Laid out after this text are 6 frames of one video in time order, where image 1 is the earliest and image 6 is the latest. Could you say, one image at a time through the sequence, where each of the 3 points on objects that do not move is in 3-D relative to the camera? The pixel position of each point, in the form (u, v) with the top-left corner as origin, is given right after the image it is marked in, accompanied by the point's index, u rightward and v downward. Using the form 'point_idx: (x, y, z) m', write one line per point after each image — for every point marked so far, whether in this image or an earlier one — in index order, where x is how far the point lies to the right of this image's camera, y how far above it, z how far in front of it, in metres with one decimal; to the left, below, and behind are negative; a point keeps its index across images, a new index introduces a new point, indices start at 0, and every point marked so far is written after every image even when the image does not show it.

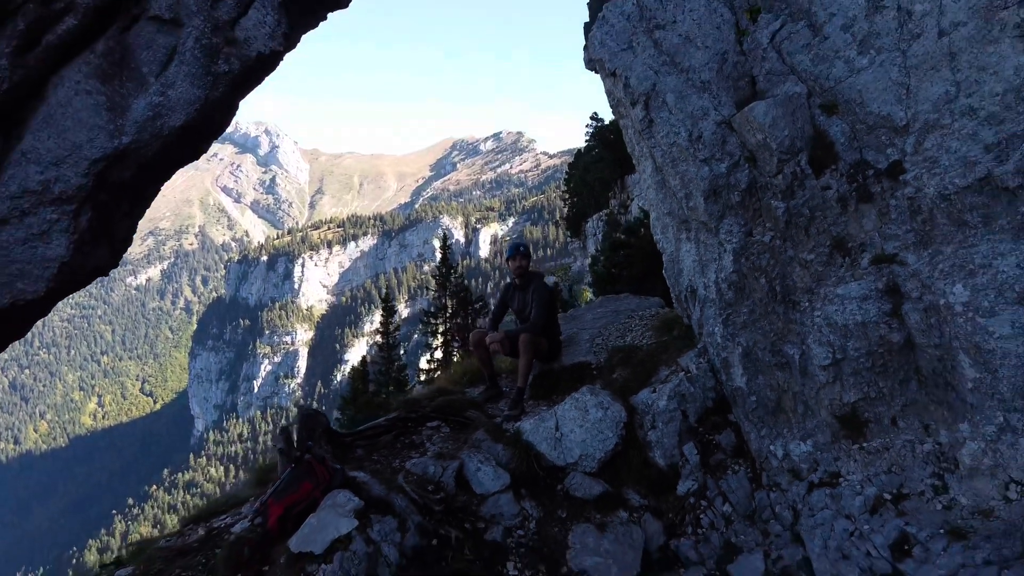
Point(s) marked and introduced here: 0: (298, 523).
0: (-1.4, -1.5, +5.2) m
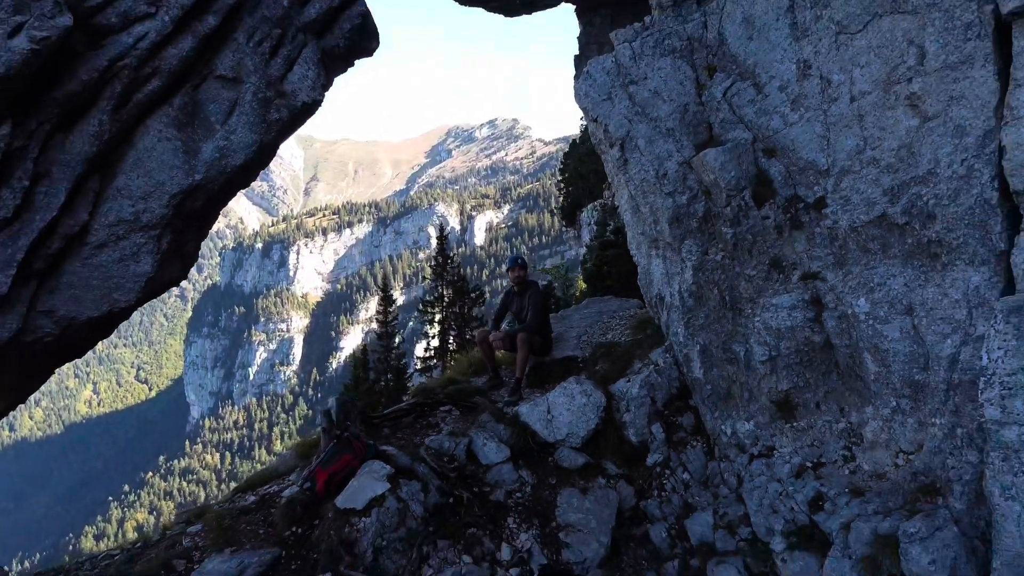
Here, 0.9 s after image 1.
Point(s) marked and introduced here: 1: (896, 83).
0: (-1.4, -1.5, +6.4) m
1: (+2.7, +1.4, +5.5) m
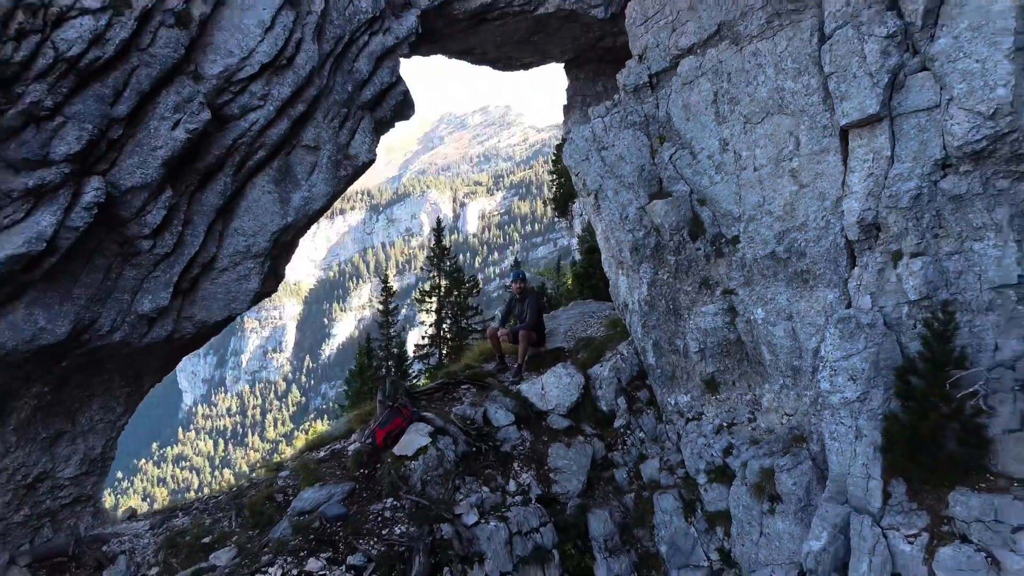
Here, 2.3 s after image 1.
0: (-1.3, -1.7, +8.9) m
1: (+2.7, +1.3, +8.0) m
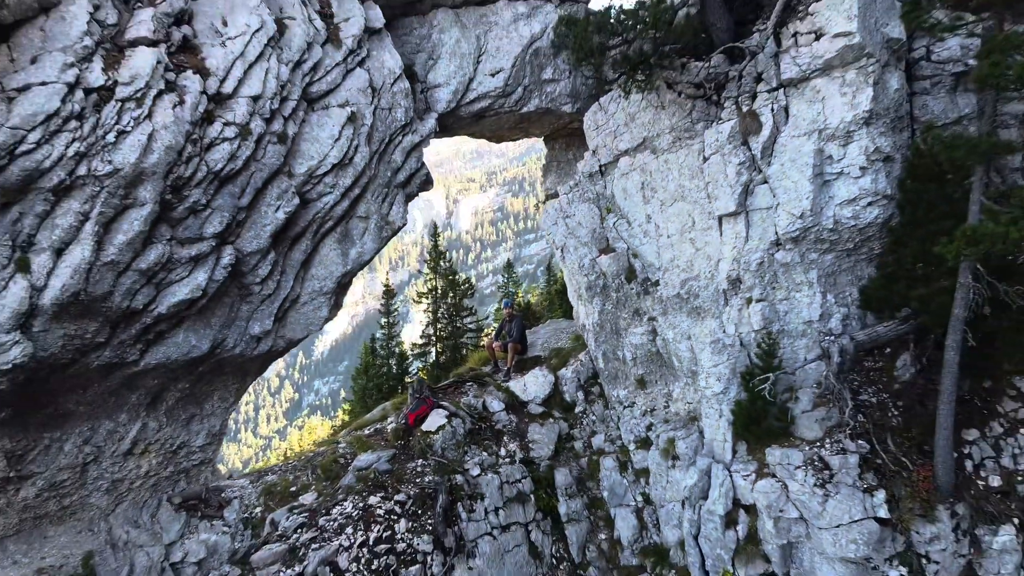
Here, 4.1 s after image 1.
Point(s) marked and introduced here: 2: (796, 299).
0: (-1.5, -2.1, +12.9) m
1: (+2.6, +0.8, +12.0) m
2: (+3.7, -0.1, +10.7) m
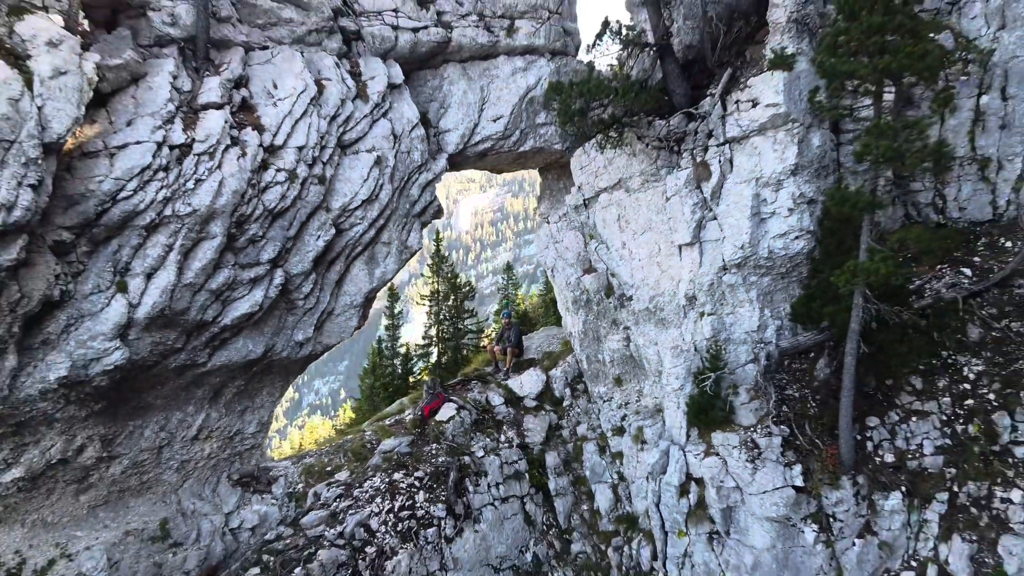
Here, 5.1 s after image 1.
0: (-1.5, -2.4, +15.4) m
1: (+2.5, +0.6, +14.5) m
2: (+3.7, -0.4, +13.3) m
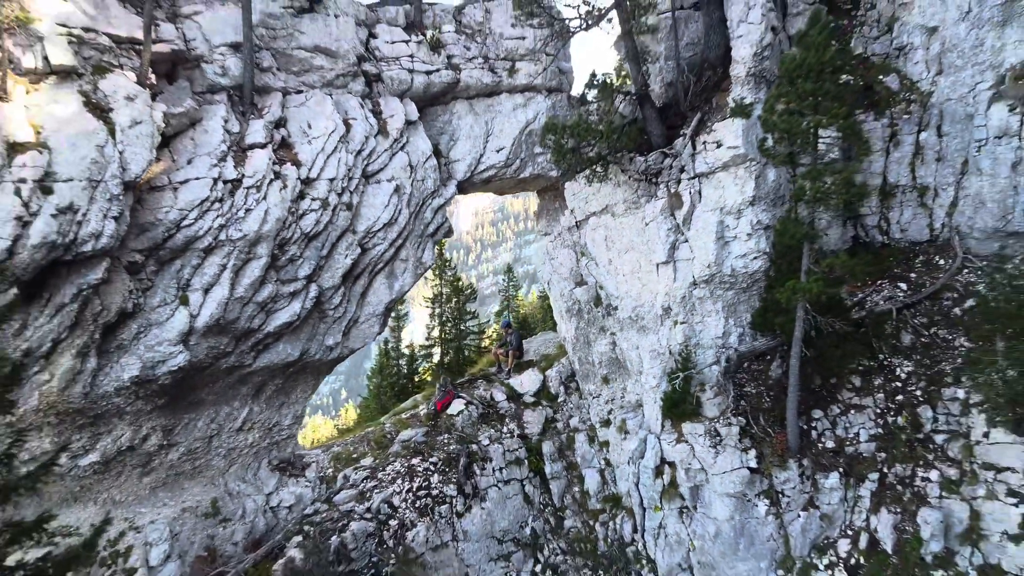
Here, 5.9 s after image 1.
0: (-1.5, -2.6, +17.7) m
1: (+2.6, +0.3, +16.8) m
2: (+3.7, -0.7, +15.6) m
